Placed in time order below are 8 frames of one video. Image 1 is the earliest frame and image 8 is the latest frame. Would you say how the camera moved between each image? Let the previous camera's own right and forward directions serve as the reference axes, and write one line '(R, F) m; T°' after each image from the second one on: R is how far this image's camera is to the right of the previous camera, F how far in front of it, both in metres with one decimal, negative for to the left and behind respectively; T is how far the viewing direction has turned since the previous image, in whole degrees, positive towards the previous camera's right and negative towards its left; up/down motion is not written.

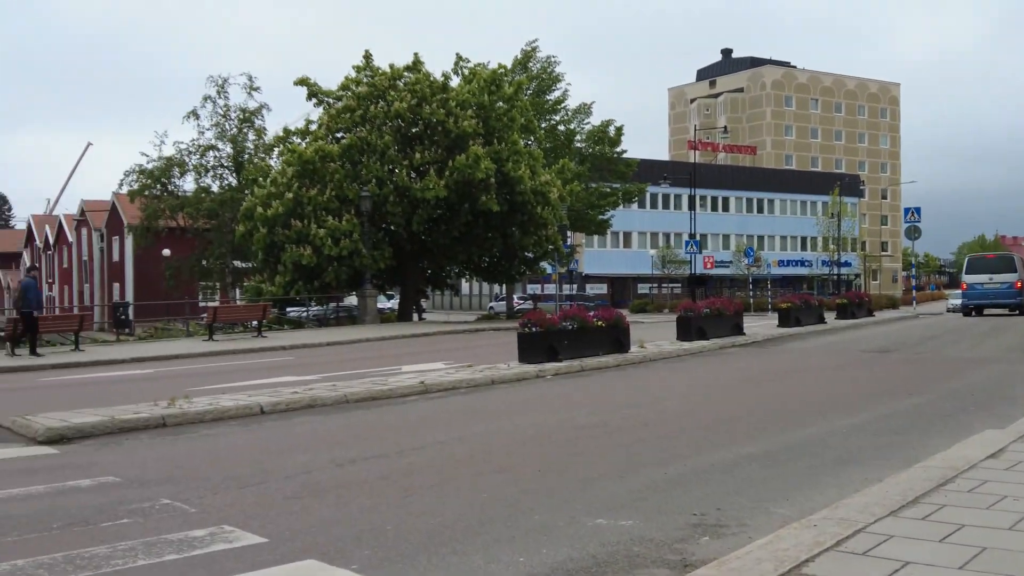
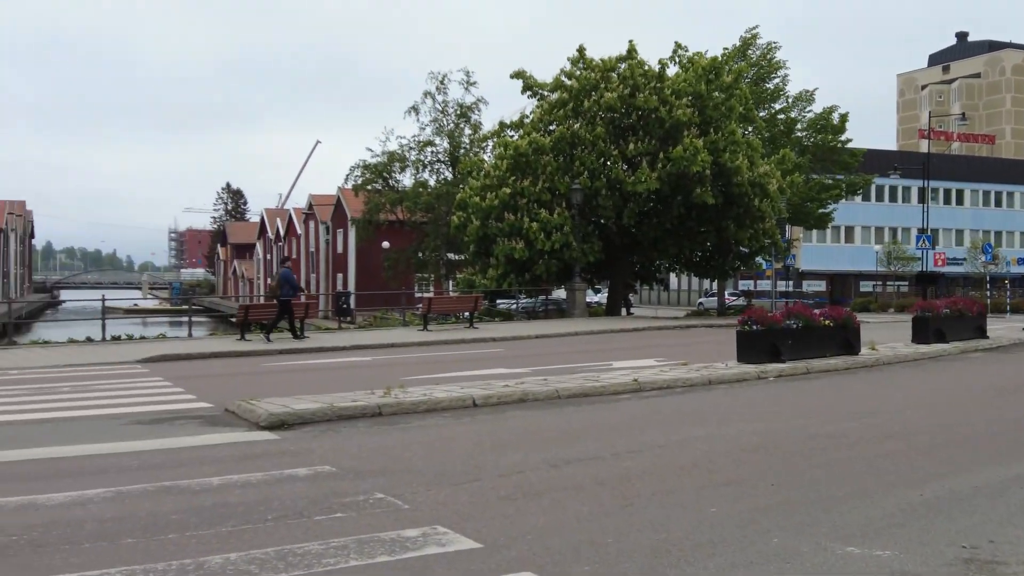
(-0.1, +0.5) m; -12°
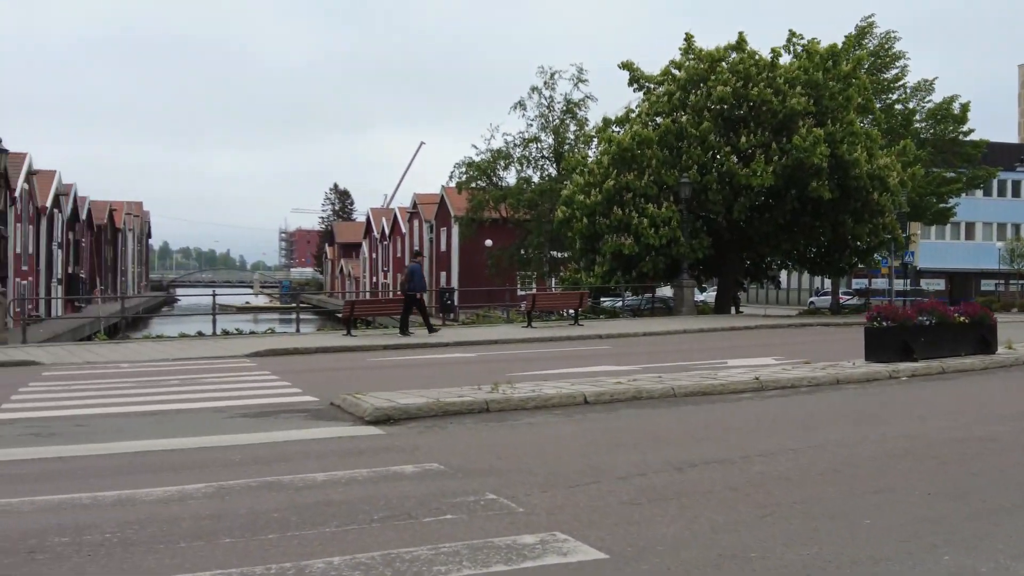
(-0.1, +0.5) m; -6°
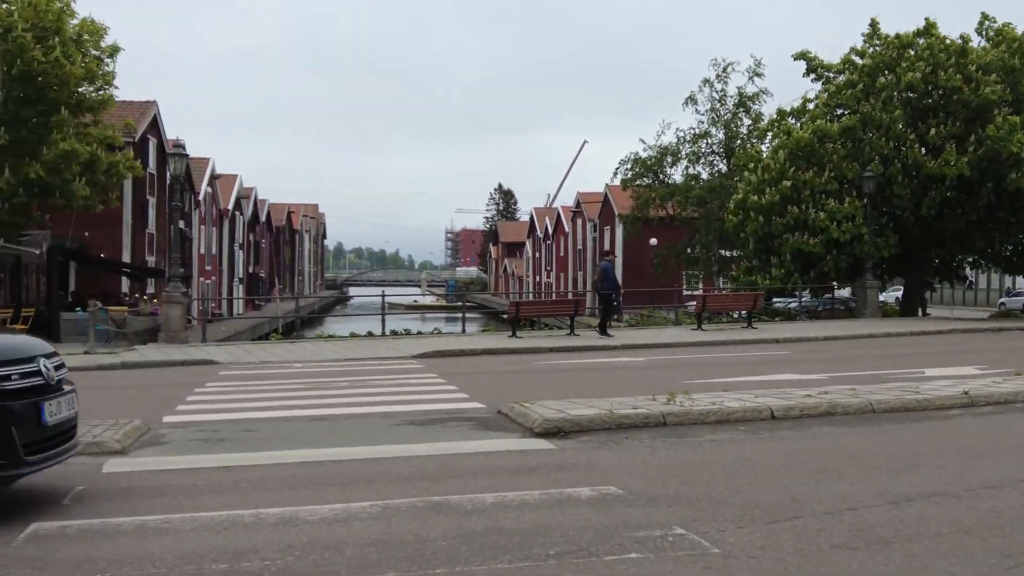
(-0.1, +0.6) m; -9°
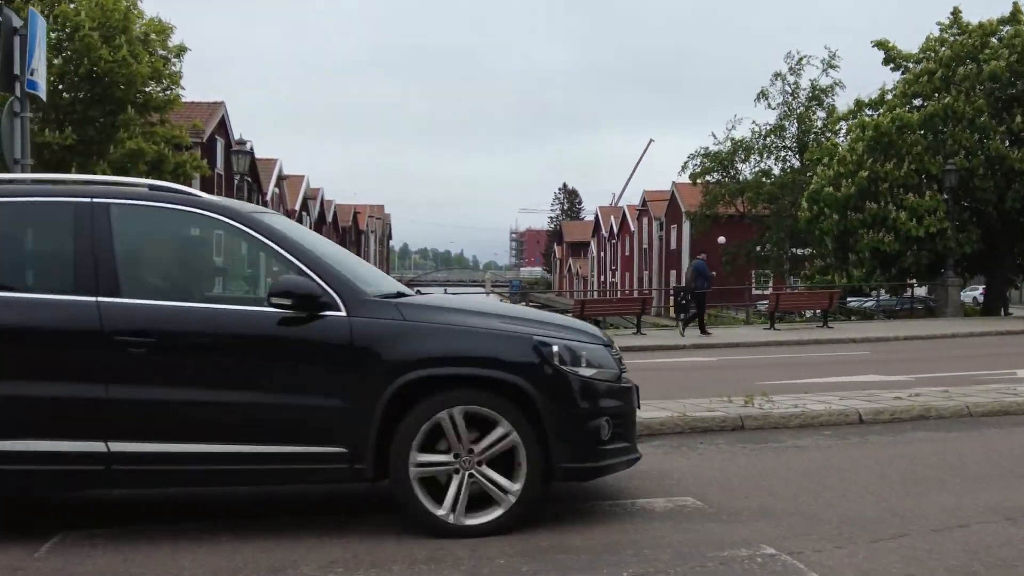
(0.0, +0.5) m; -4°
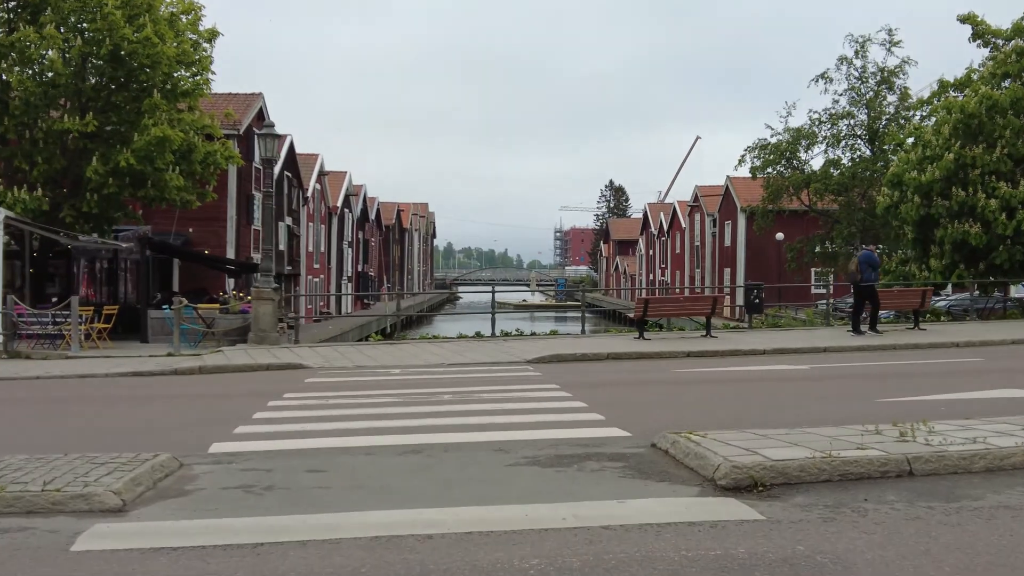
(-0.2, +2.1) m; -2°
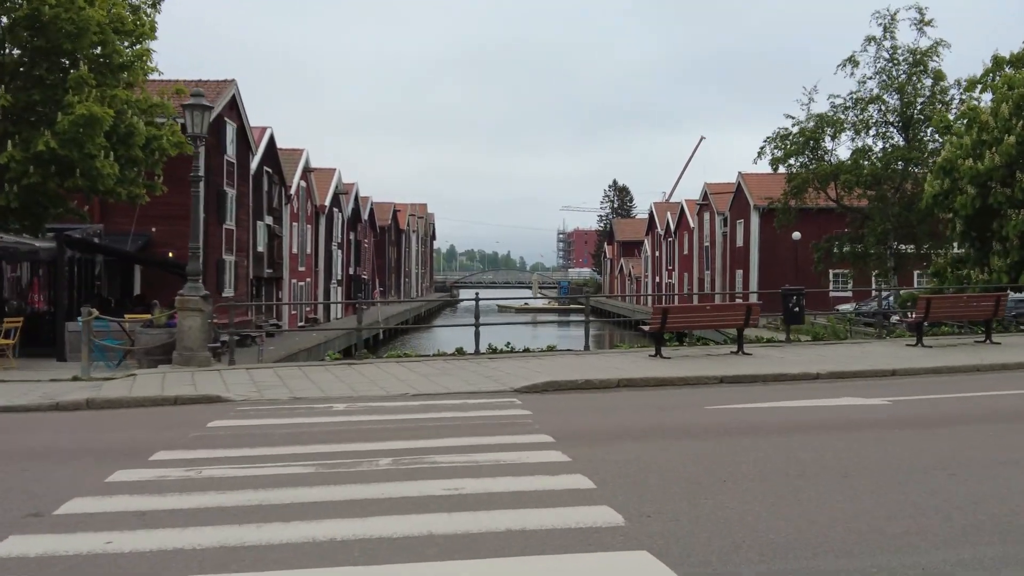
(+0.2, +3.5) m; 0°
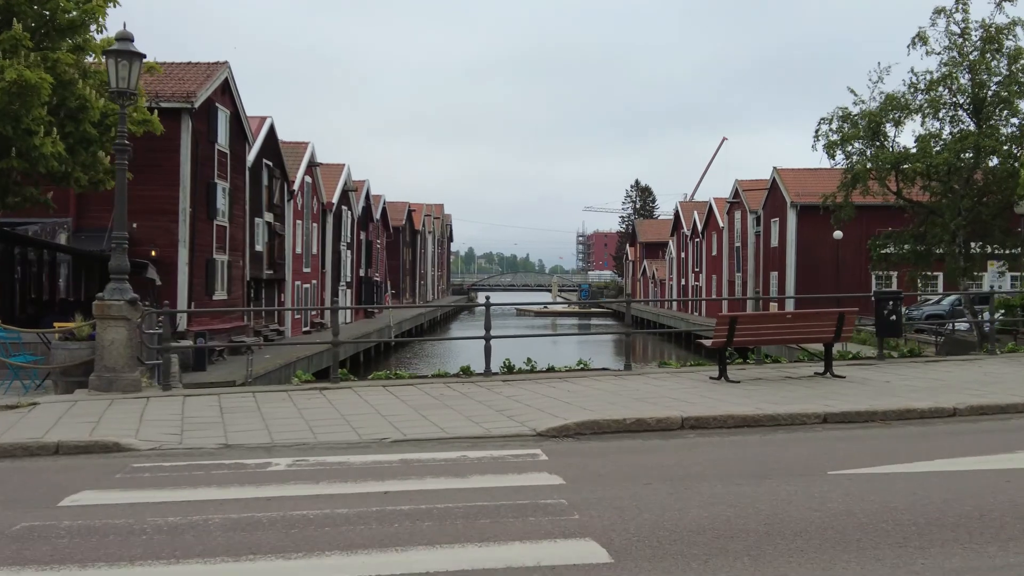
(0.0, +3.5) m; -1°
